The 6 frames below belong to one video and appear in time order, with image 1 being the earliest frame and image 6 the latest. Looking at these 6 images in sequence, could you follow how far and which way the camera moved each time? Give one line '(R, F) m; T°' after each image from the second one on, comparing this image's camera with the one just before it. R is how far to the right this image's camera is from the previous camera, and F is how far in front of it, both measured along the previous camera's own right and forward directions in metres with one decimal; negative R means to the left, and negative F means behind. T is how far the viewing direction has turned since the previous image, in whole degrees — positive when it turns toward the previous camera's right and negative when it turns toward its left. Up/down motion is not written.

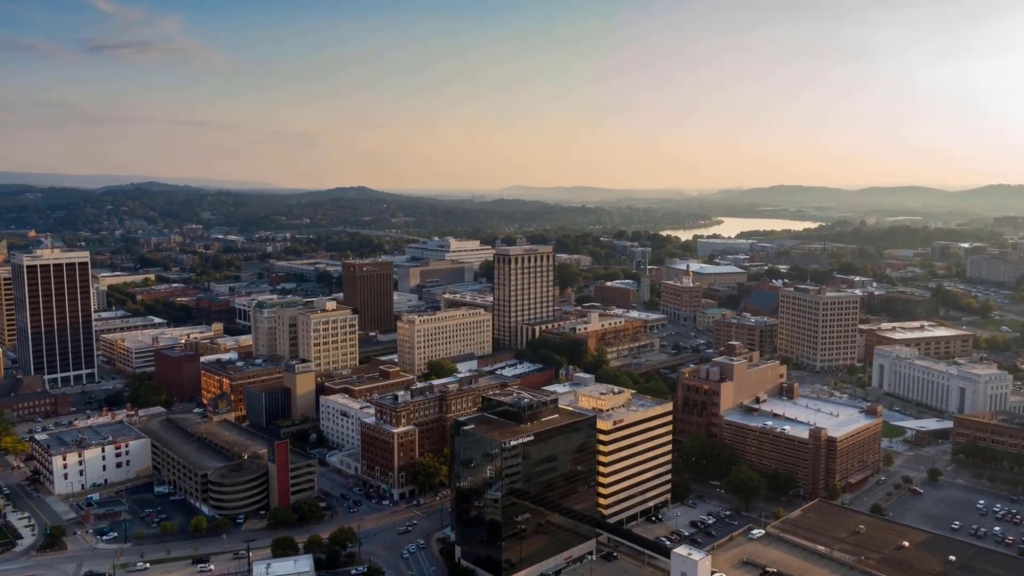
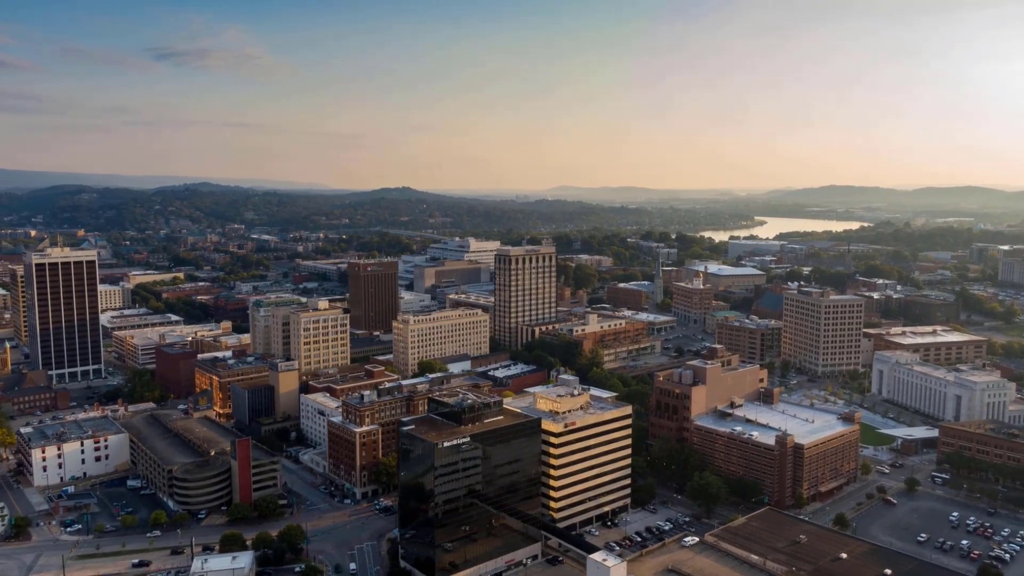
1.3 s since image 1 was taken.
(+4.6, +0.3) m; -3°
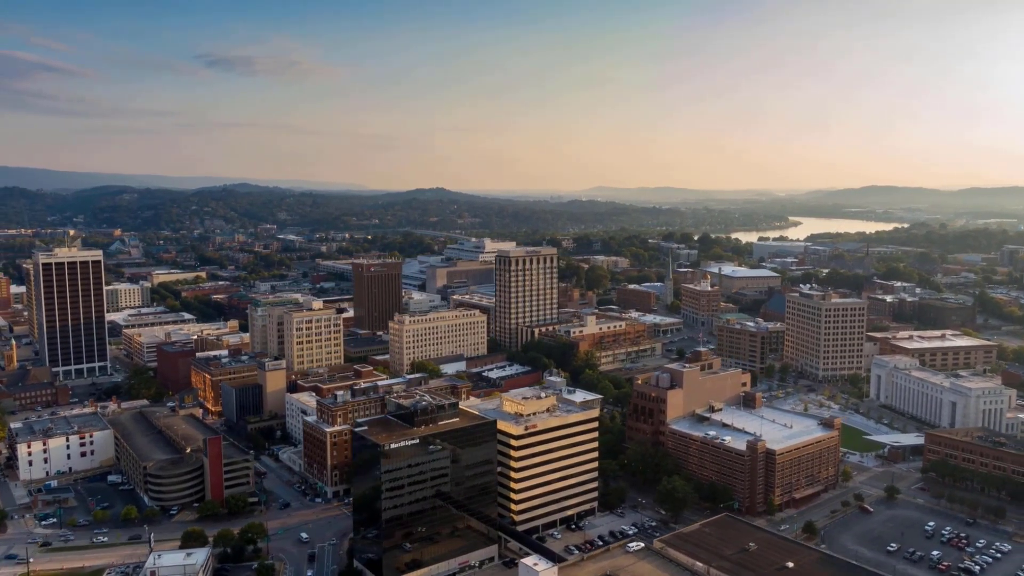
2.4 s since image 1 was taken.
(+3.6, +0.2) m; -3°
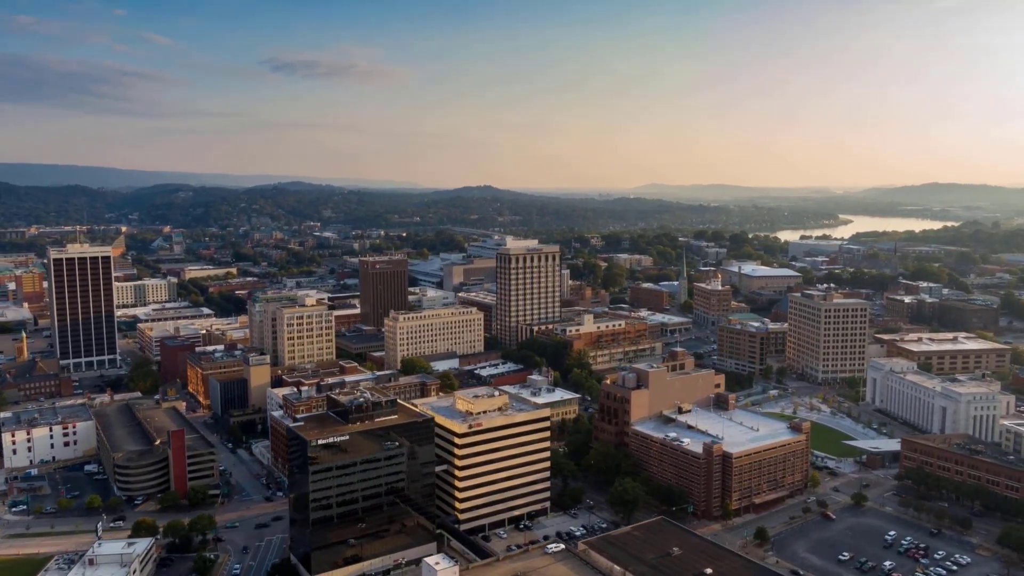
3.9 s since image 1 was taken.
(+5.1, +0.3) m; -4°
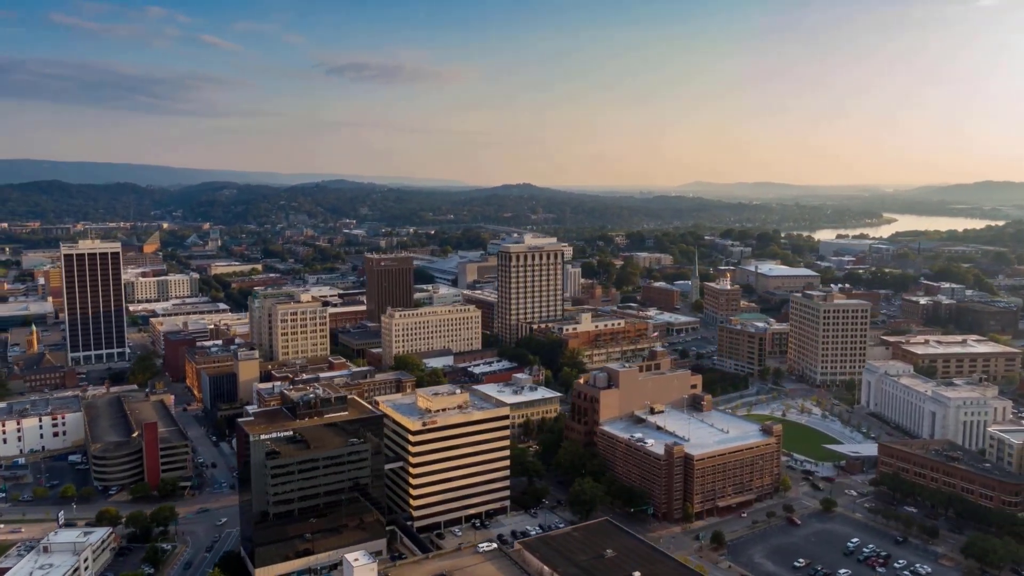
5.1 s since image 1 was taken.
(+4.2, +0.2) m; -3°
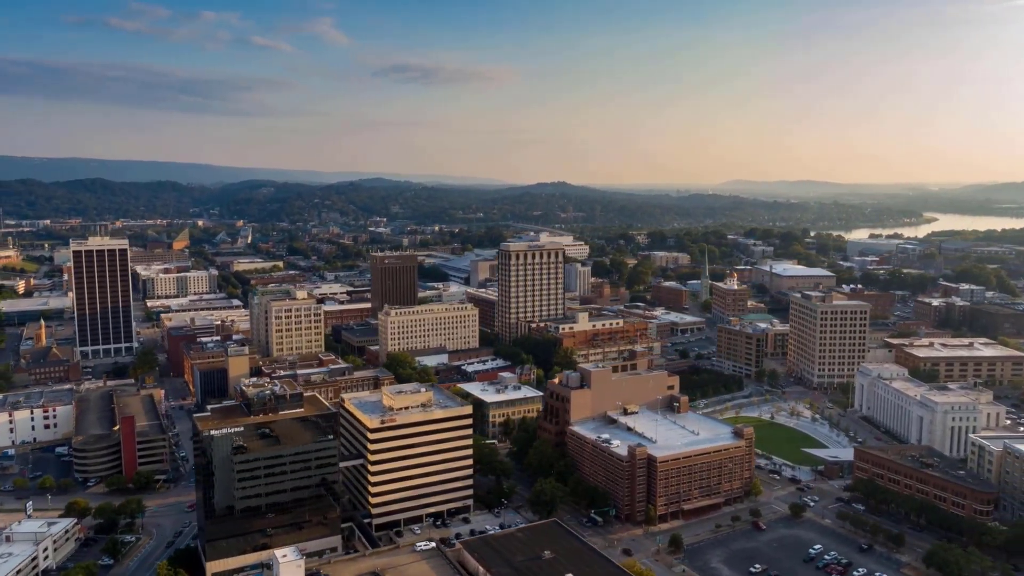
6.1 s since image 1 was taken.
(+3.8, +0.2) m; -3°
